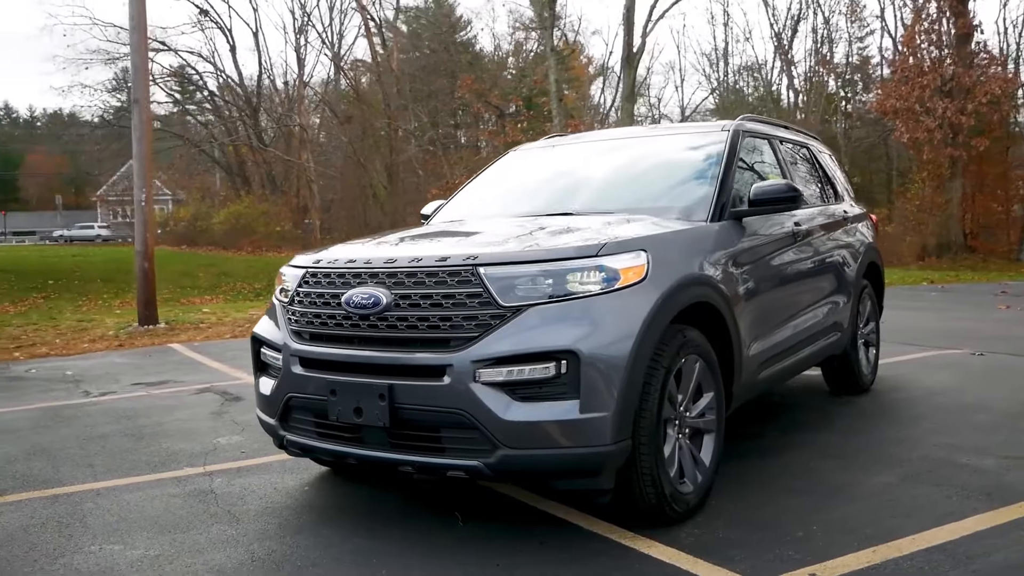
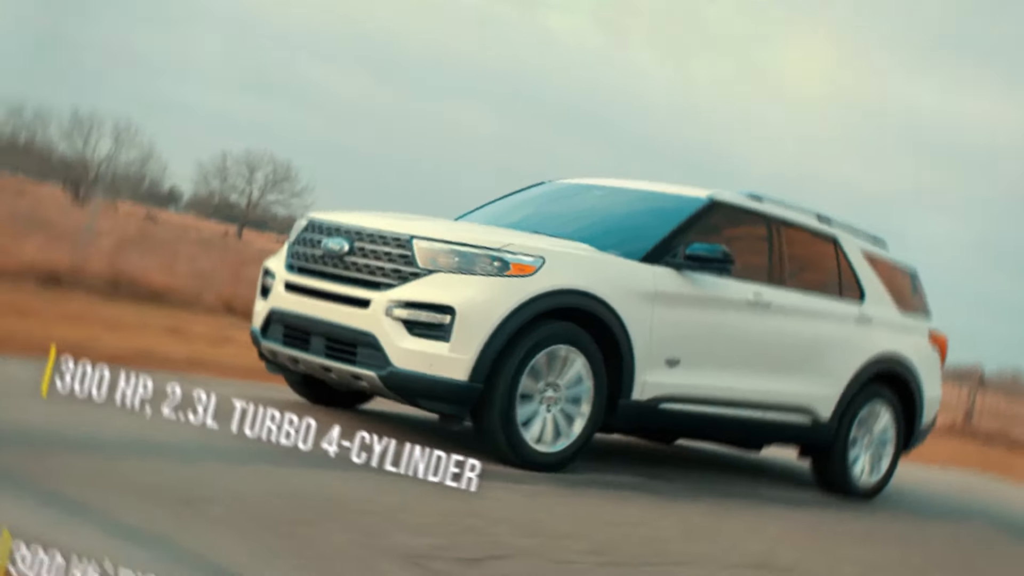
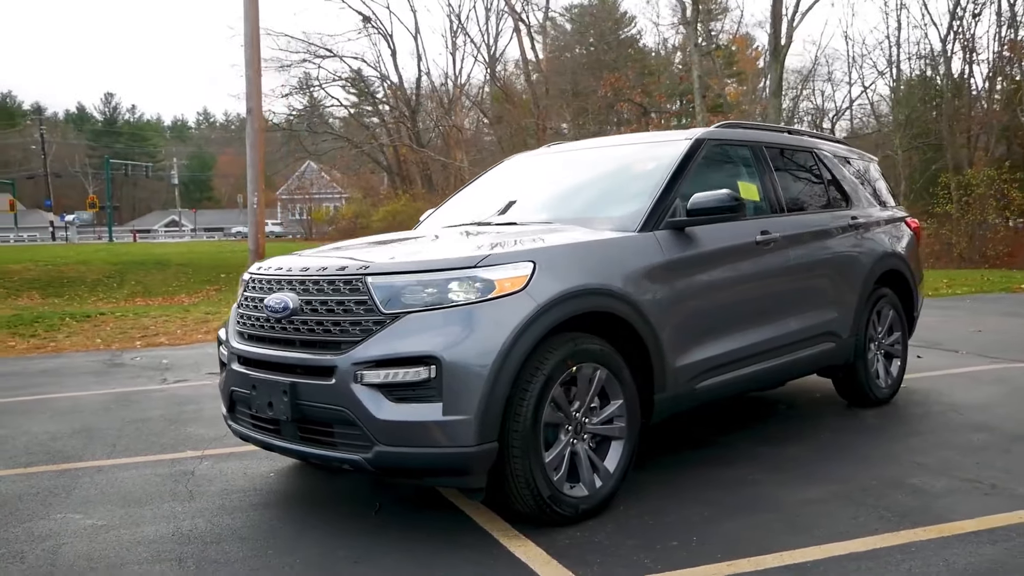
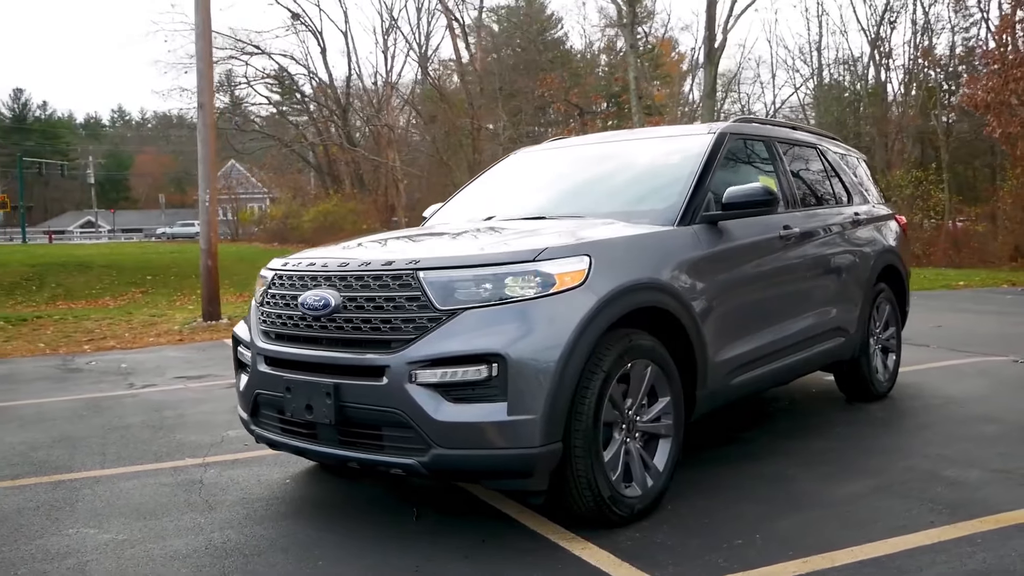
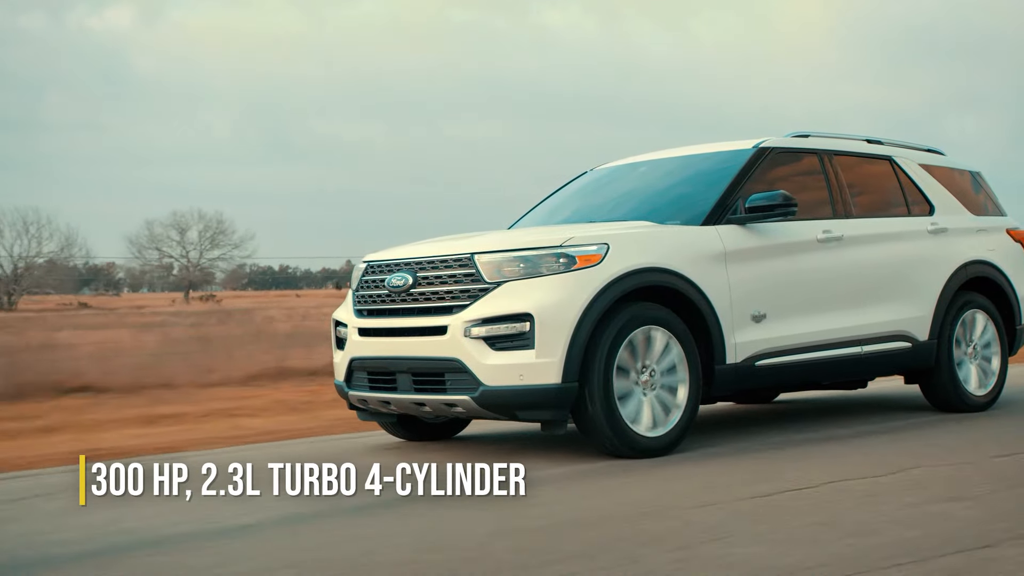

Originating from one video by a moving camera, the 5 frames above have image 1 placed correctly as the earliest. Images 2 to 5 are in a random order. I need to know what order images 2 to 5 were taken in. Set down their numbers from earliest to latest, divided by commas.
4, 3, 5, 2
